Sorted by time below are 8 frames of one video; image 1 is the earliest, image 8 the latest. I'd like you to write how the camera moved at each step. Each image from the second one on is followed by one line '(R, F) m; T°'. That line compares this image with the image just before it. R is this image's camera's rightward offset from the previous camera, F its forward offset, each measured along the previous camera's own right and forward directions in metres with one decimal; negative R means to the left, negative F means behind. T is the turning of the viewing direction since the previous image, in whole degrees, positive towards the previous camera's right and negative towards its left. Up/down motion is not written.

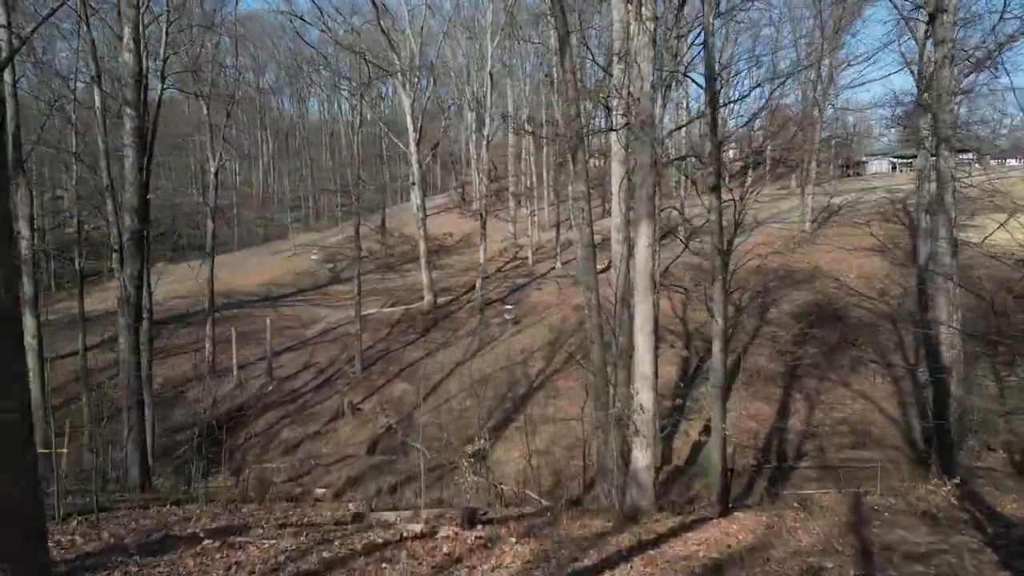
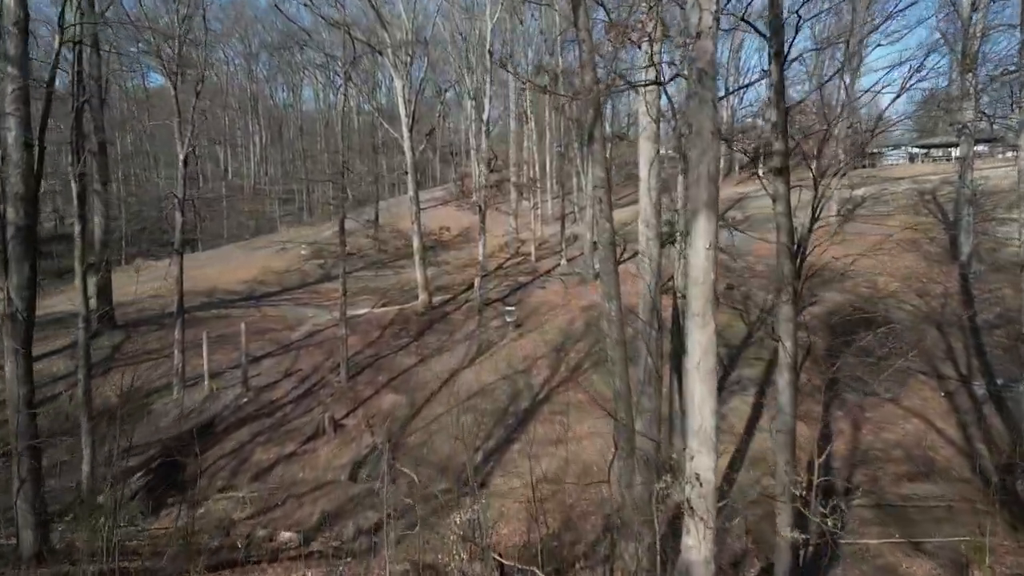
(0.0, +1.8) m; 0°
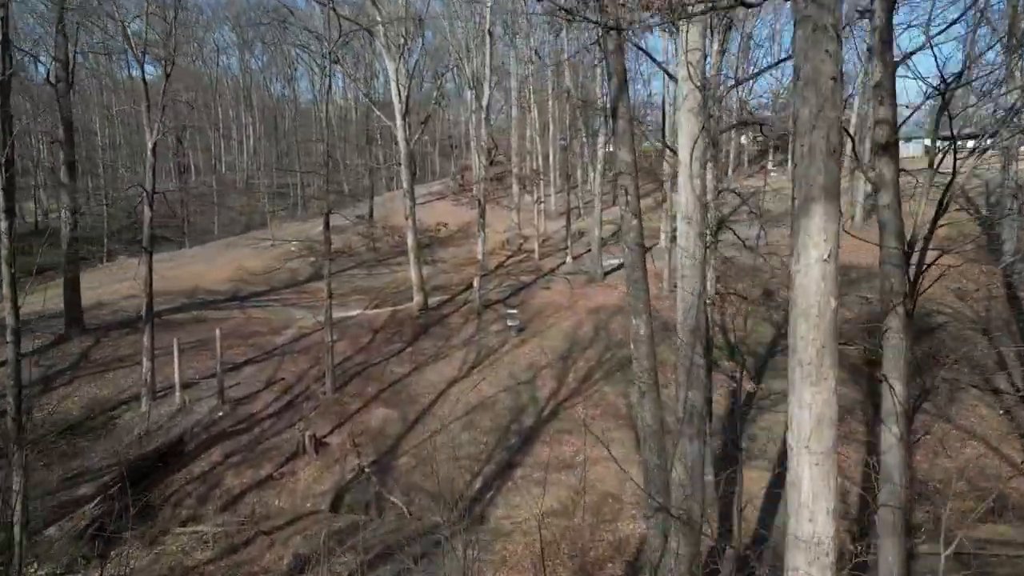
(0.0, +1.5) m; 0°
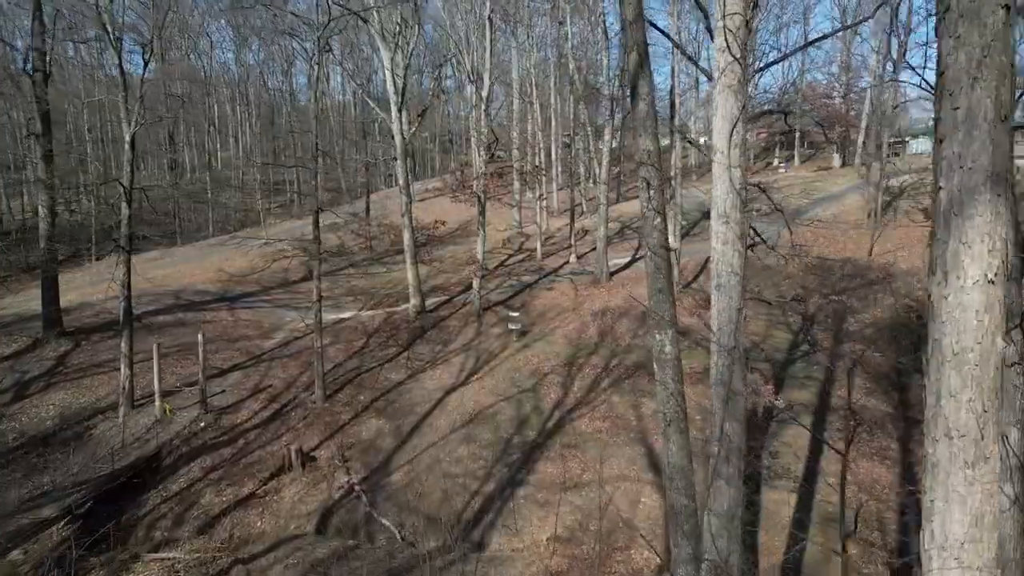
(0.0, +0.9) m; 0°
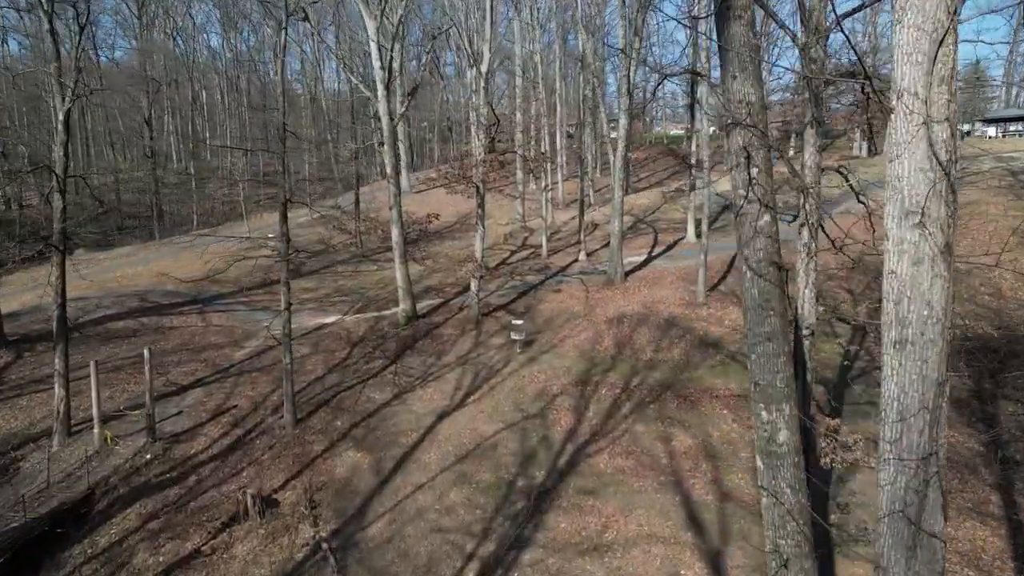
(0.0, +2.2) m; 0°
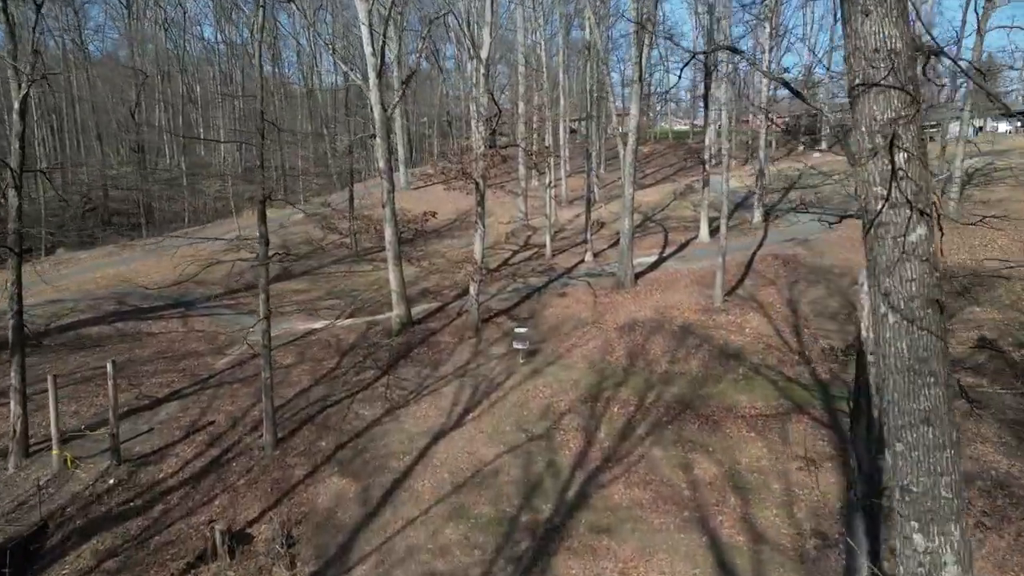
(0.0, +1.1) m; 0°
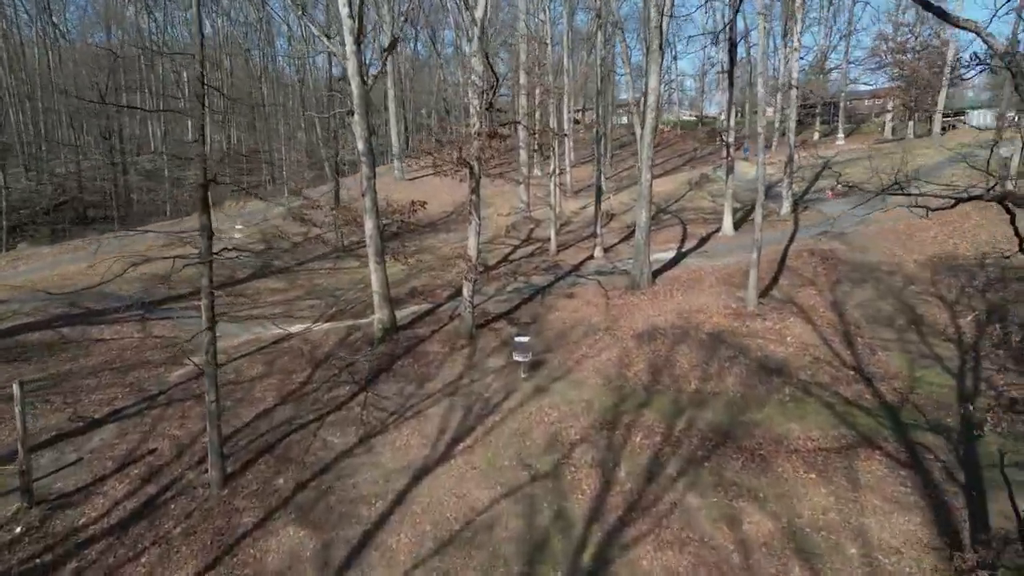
(0.0, +2.0) m; 0°
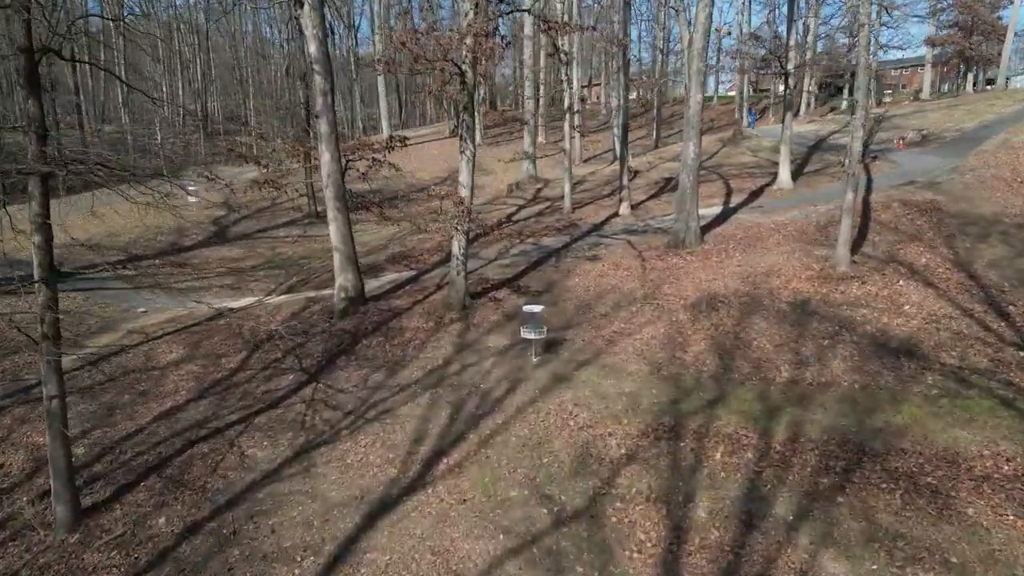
(-0.1, +3.2) m; 0°
